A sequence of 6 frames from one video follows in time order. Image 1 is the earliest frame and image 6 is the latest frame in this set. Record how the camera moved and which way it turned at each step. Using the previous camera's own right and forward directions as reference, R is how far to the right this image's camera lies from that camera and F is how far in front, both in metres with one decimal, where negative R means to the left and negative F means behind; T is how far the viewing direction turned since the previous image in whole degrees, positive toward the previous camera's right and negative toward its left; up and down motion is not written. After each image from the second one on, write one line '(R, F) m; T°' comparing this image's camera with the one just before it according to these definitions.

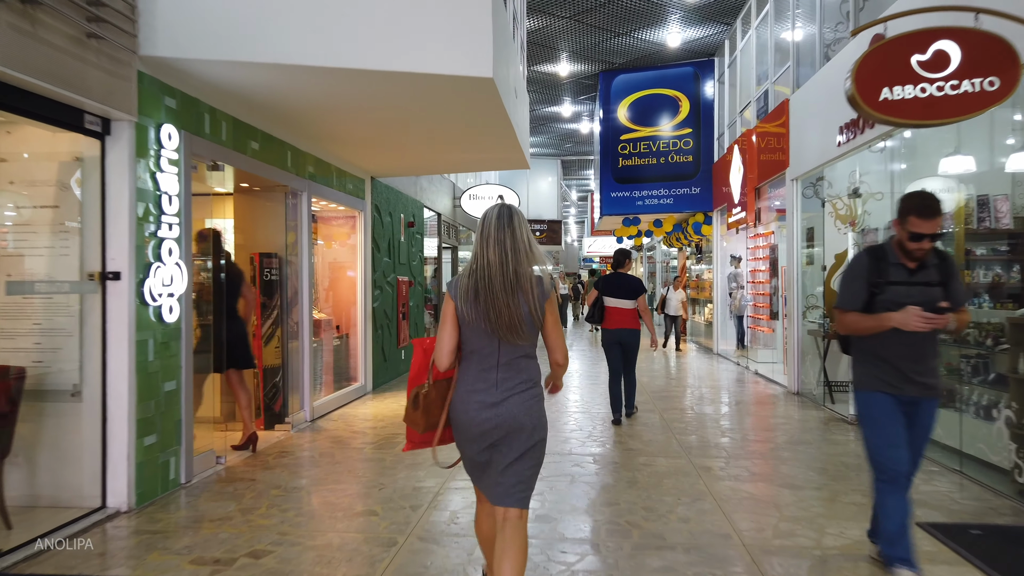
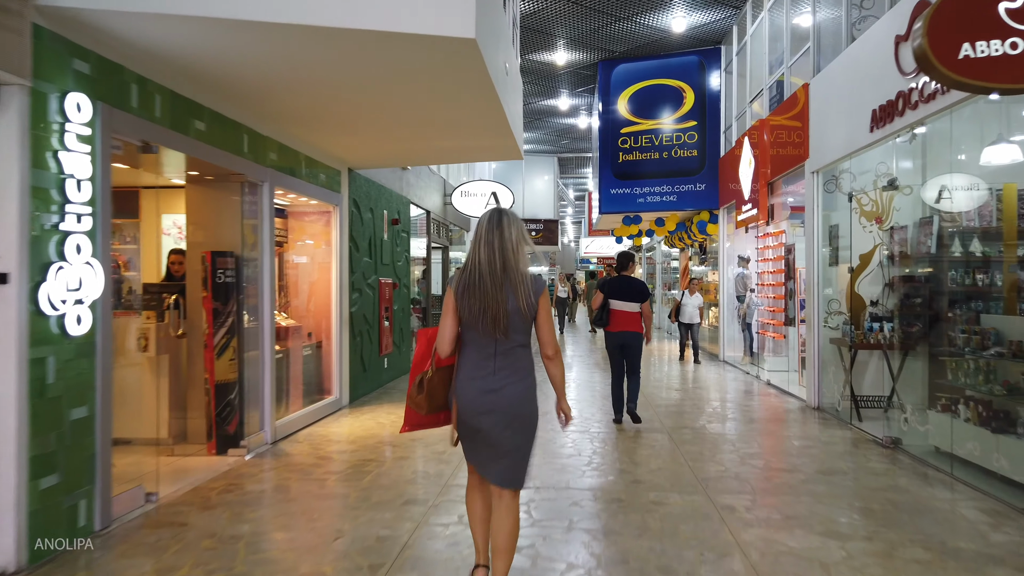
(0.0, +0.7) m; 0°
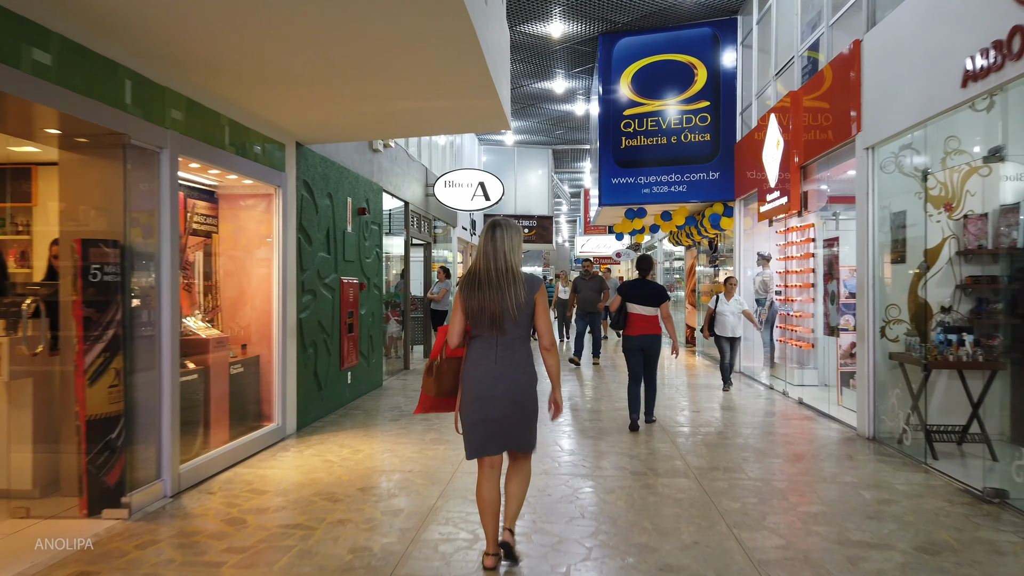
(+0.1, +1.2) m; +1°
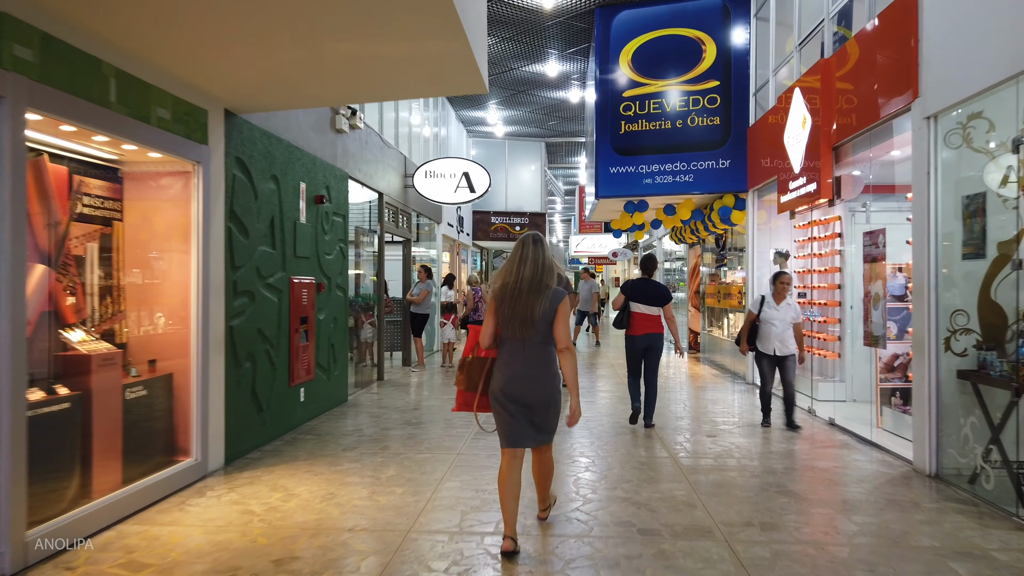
(+0.1, +1.0) m; 0°
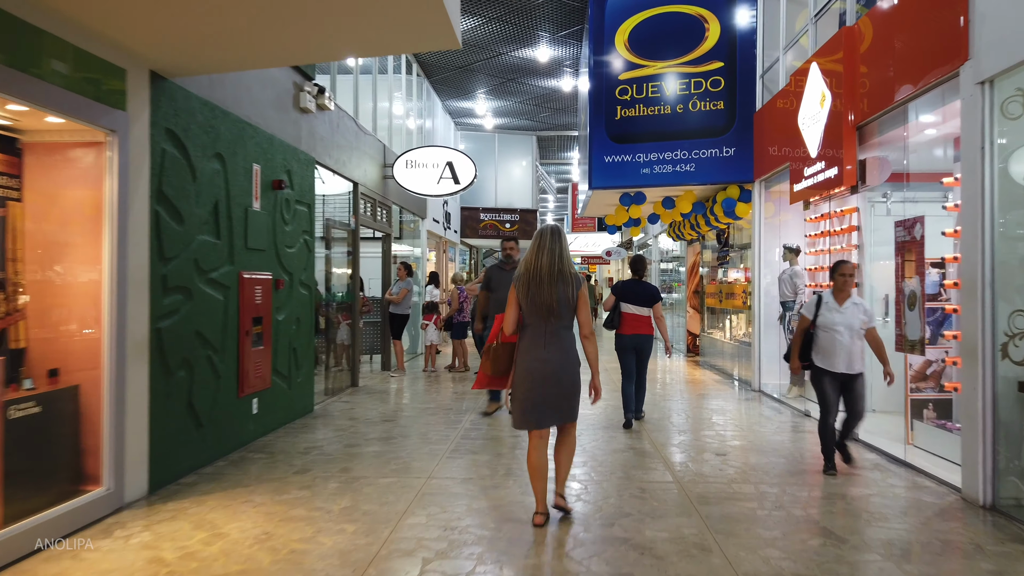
(+0.1, +0.7) m; +1°
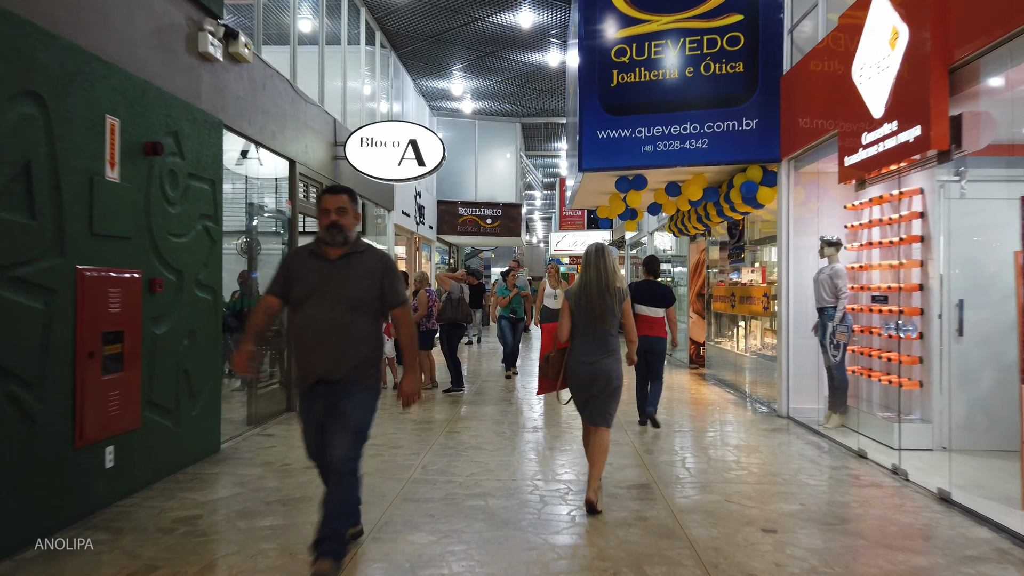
(+0.1, +1.4) m; +1°
